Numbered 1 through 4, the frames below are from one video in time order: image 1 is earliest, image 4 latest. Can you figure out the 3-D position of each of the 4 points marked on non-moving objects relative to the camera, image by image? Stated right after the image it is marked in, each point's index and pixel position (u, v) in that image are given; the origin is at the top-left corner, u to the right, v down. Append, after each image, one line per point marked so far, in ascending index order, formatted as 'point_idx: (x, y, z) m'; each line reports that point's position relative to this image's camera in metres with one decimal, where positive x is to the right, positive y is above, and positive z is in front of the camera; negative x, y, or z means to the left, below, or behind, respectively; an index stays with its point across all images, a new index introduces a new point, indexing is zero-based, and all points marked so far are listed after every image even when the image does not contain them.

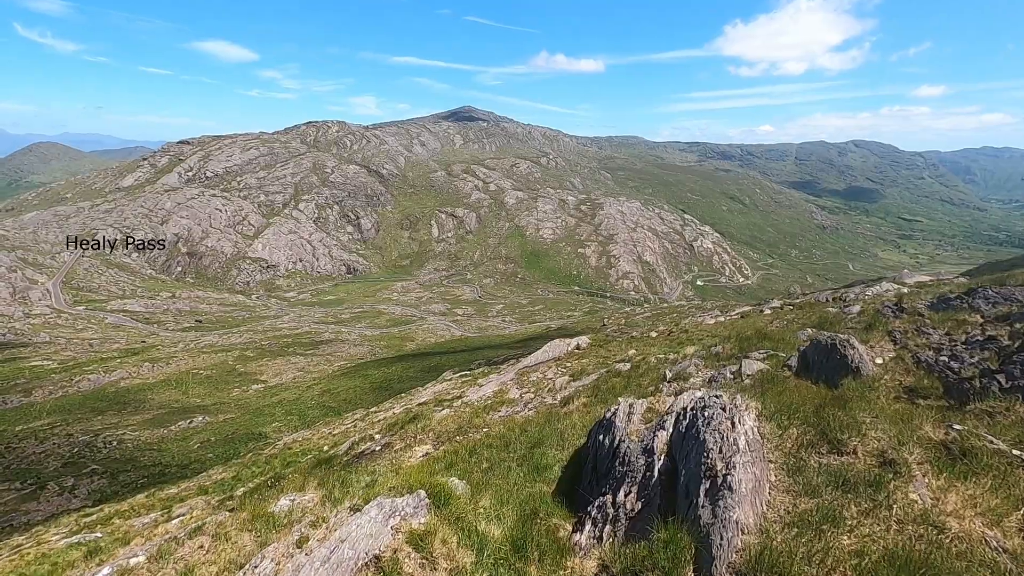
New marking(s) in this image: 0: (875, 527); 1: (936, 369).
0: (+7.0, -4.6, +9.2) m
1: (+17.6, -3.4, +19.8) m
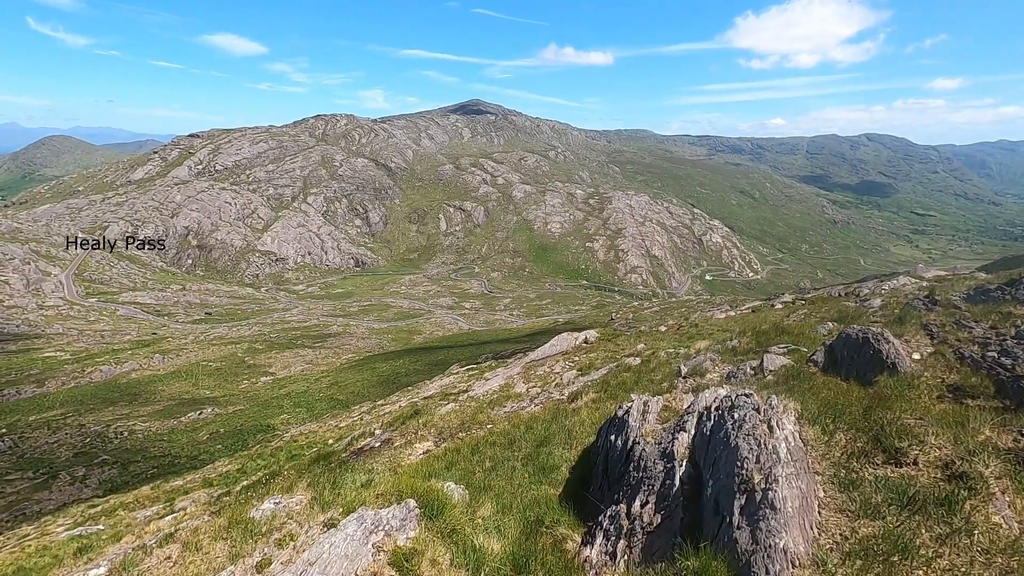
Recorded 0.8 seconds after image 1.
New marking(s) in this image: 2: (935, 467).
0: (+7.0, -4.3, +7.5) m
1: (+17.7, -3.0, +17.9) m
2: (+8.7, -3.7, +9.8) m
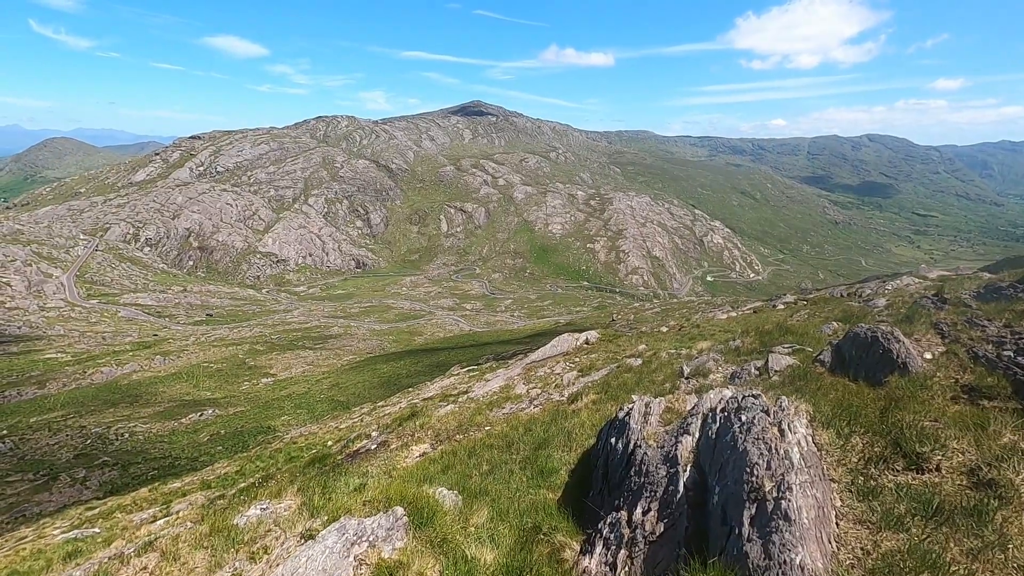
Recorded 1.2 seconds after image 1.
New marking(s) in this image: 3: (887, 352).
0: (+6.9, -4.1, +6.8) m
1: (+17.6, -2.9, +17.2) m
2: (+8.6, -3.6, +9.1) m
3: (+15.4, -2.6, +19.5) m
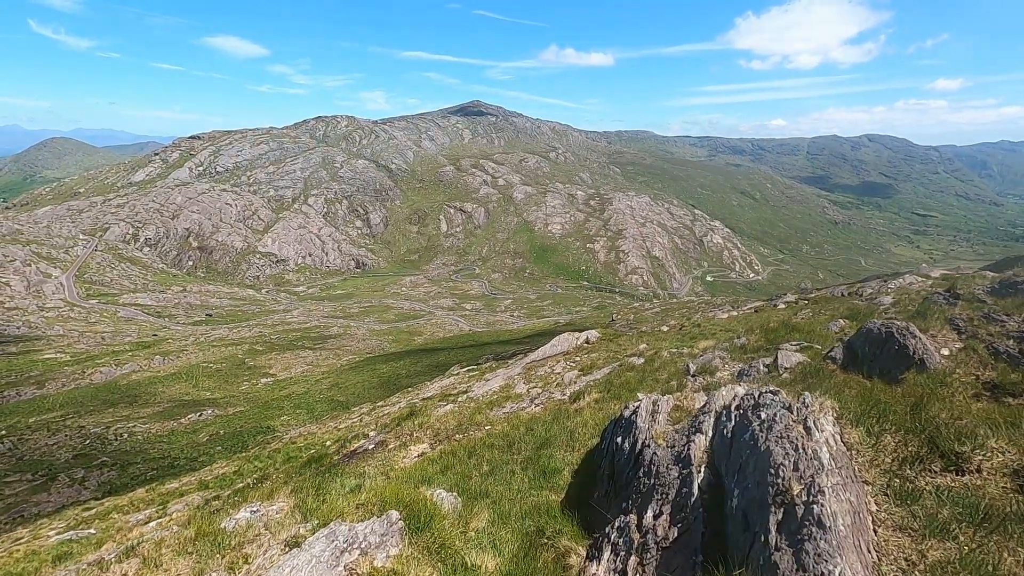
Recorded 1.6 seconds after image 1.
0: (+6.9, -3.9, +6.1) m
1: (+17.7, -2.6, +16.5) m
2: (+8.6, -3.3, +8.4) m
3: (+15.4, -2.3, +18.7) m
